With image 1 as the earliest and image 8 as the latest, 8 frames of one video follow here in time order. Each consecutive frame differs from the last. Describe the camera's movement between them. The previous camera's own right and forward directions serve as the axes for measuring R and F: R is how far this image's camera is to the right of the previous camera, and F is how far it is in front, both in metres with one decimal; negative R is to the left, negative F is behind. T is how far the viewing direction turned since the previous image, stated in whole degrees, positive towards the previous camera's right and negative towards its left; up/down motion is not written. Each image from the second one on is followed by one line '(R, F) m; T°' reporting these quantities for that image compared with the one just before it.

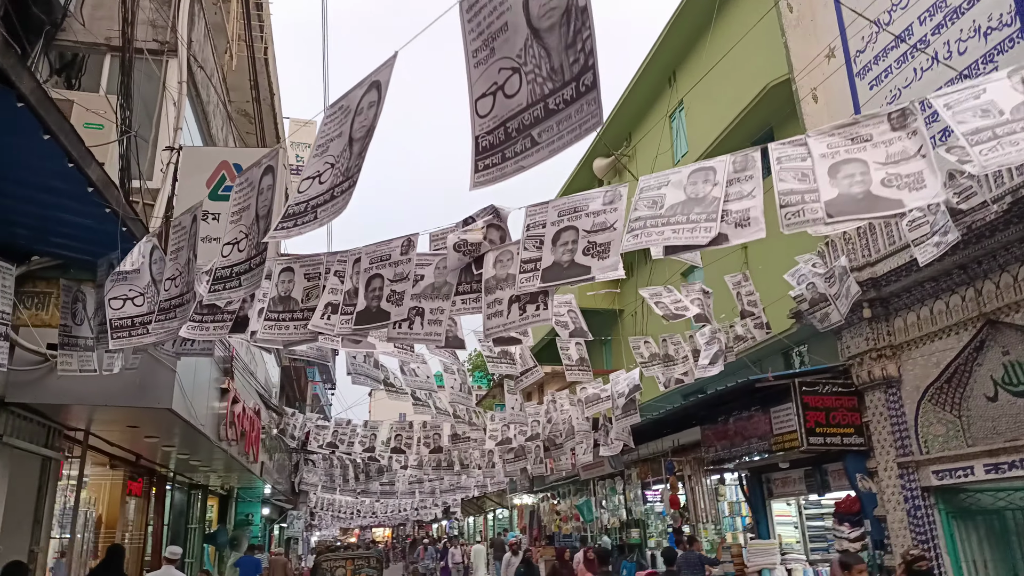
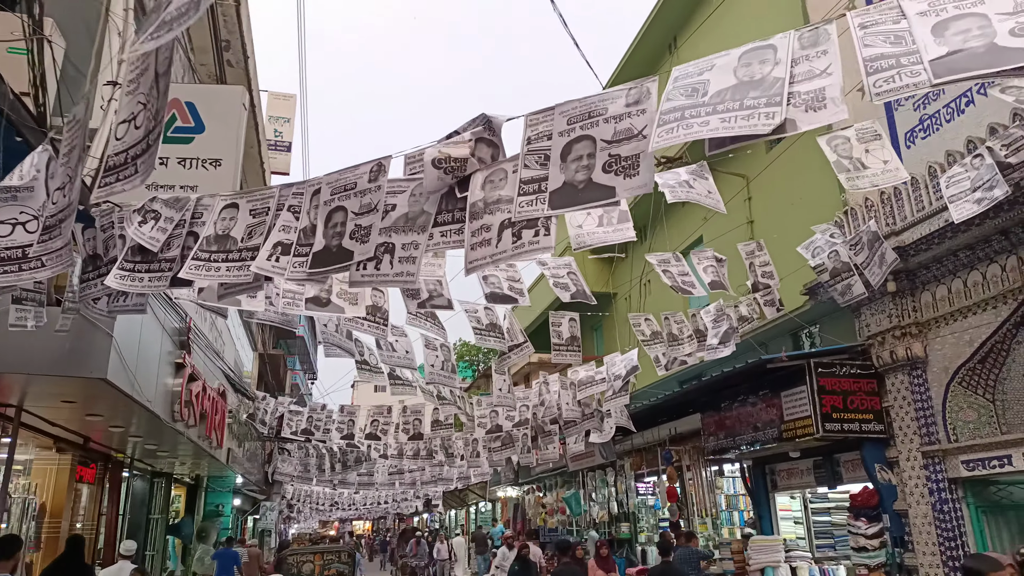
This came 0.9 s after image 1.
(0.0, +0.8) m; +1°
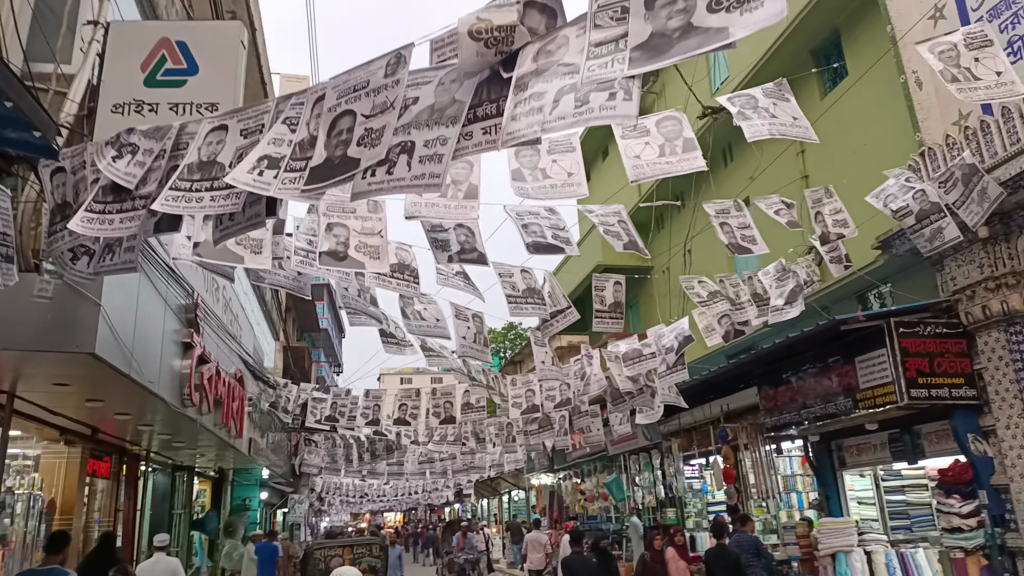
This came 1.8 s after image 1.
(-0.2, +0.8) m; -2°
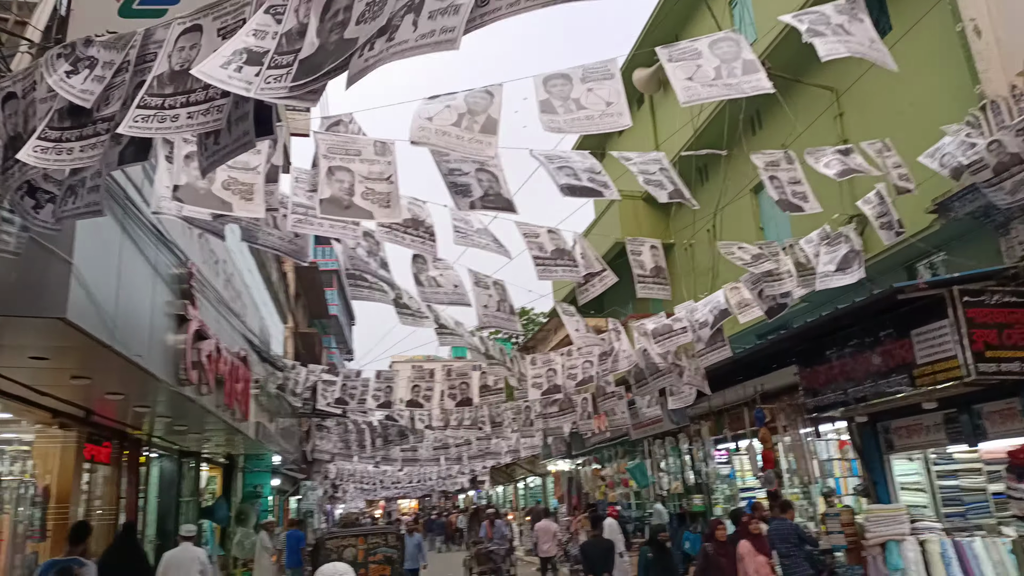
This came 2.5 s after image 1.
(-0.1, +0.6) m; -1°
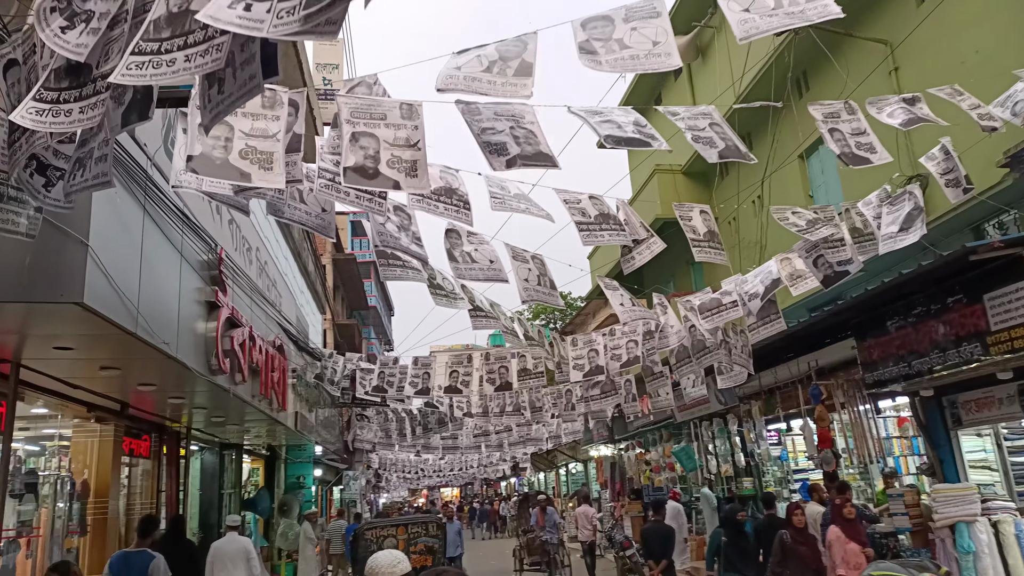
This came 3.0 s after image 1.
(0.0, +0.3) m; -3°
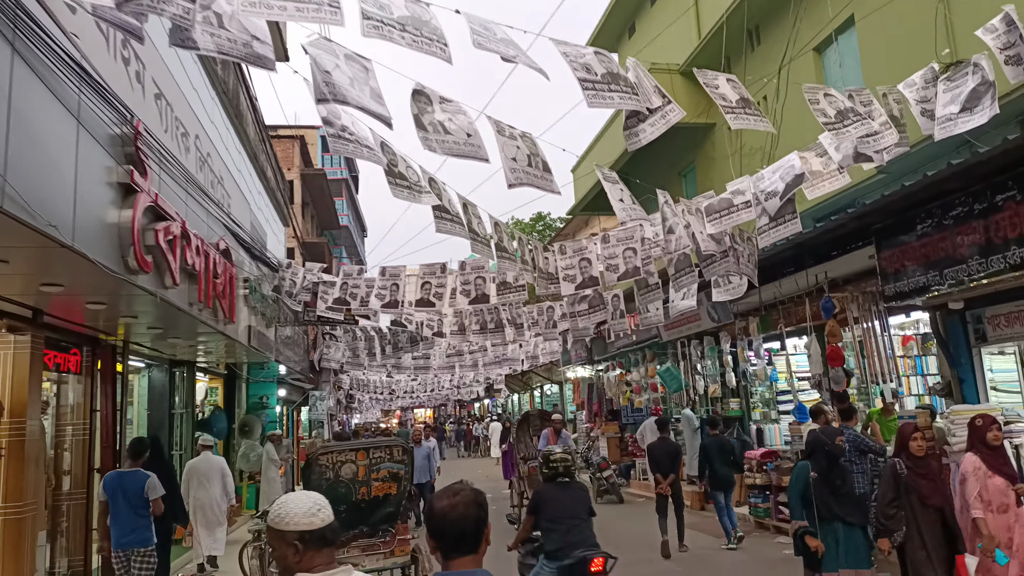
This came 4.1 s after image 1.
(0.0, +1.0) m; +2°
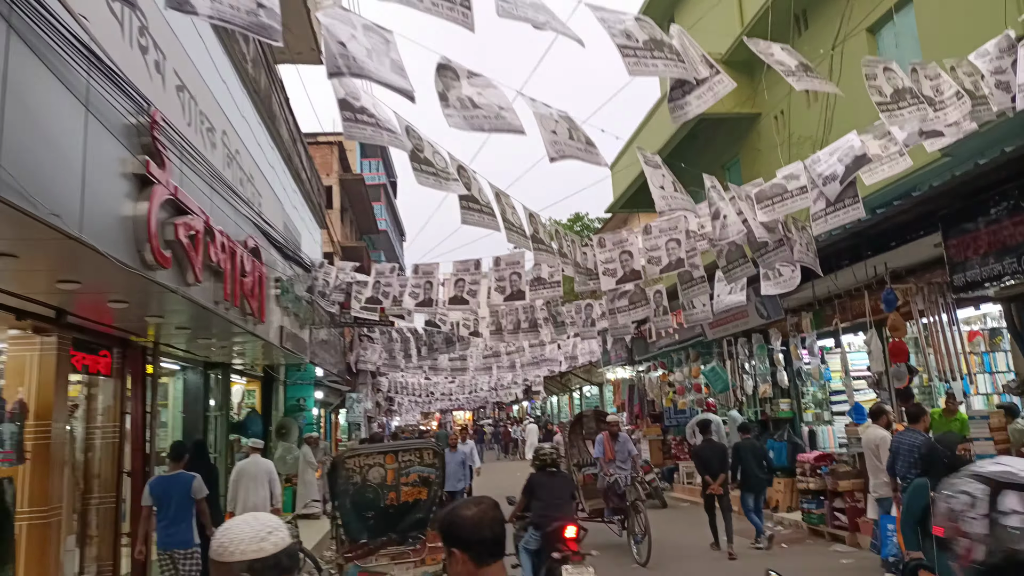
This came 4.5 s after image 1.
(0.0, +0.4) m; -3°
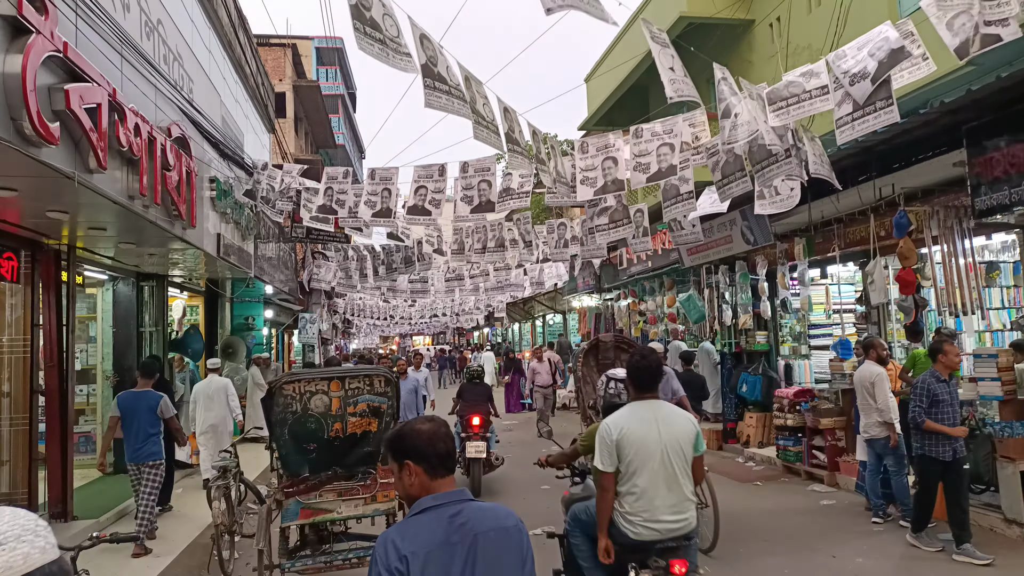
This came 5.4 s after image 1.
(0.0, +0.8) m; +3°
